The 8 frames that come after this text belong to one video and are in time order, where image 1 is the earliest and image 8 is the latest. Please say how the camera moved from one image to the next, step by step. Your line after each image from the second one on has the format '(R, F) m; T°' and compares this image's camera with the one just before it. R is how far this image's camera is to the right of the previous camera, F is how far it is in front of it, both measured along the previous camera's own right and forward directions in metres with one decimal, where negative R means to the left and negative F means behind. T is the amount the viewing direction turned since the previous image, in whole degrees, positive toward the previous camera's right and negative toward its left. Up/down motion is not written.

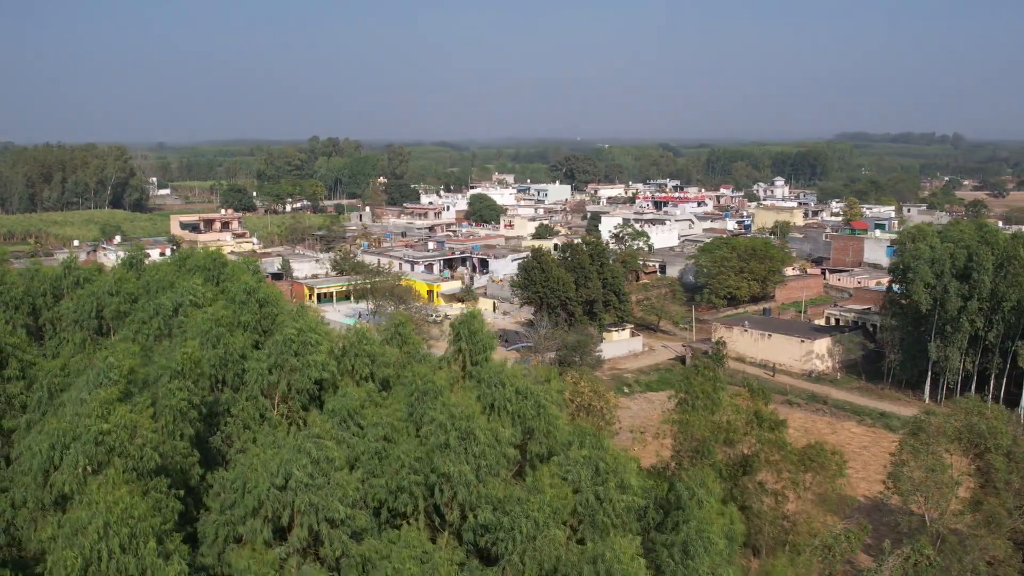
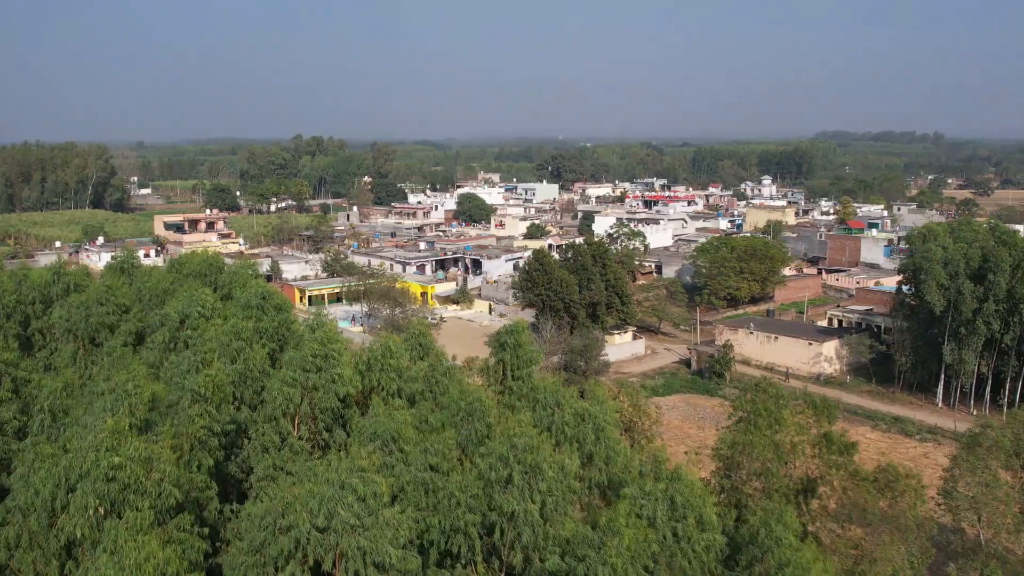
(-0.3, +0.5) m; +1°
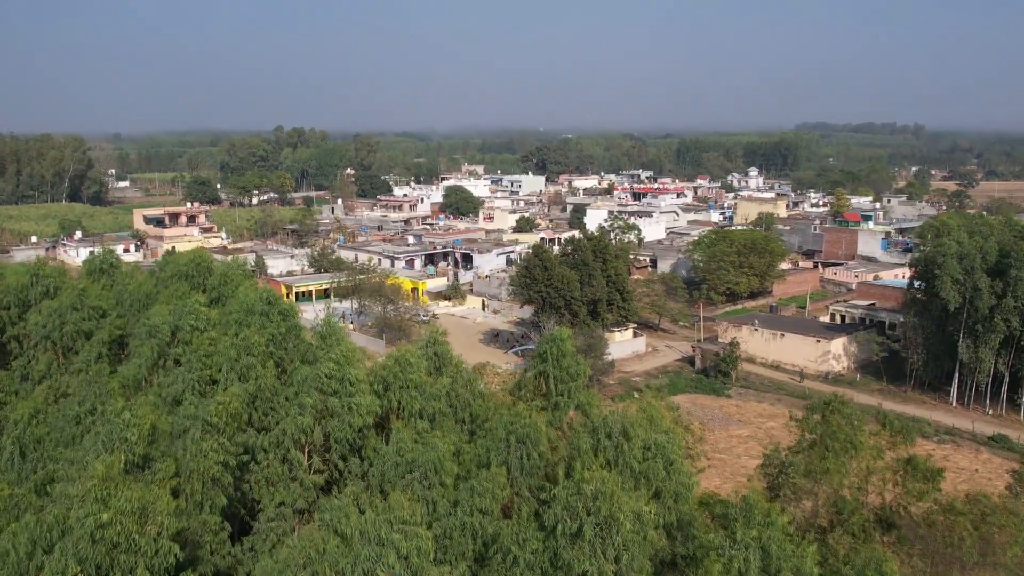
(-0.3, +0.6) m; +1°
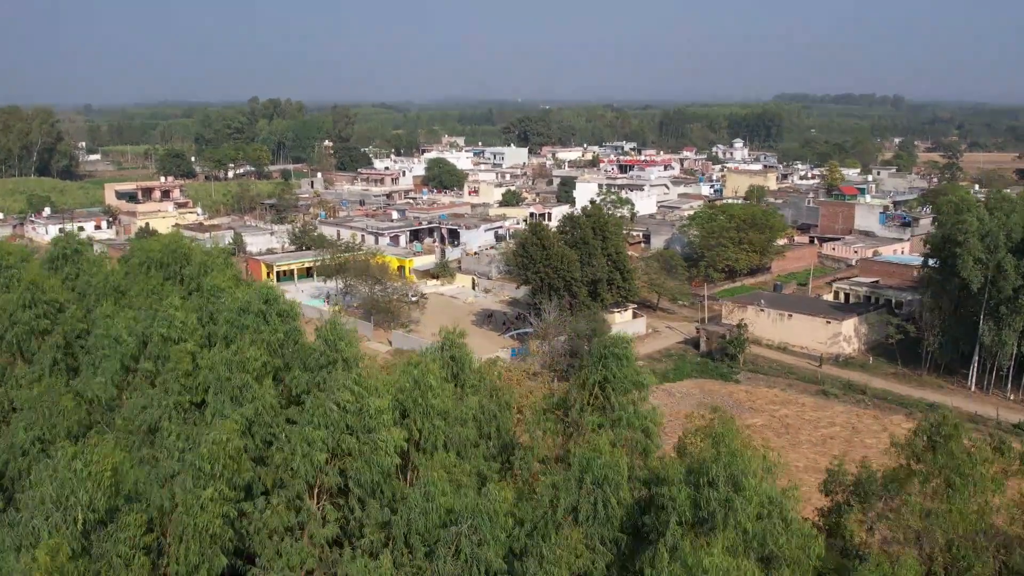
(-0.3, +0.8) m; +1°
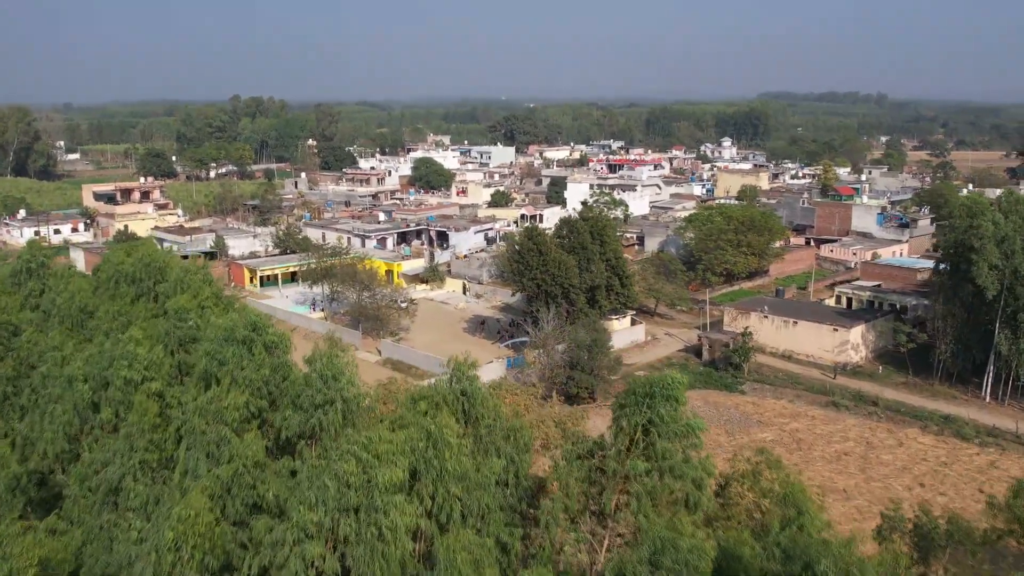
(-0.2, +0.6) m; +1°
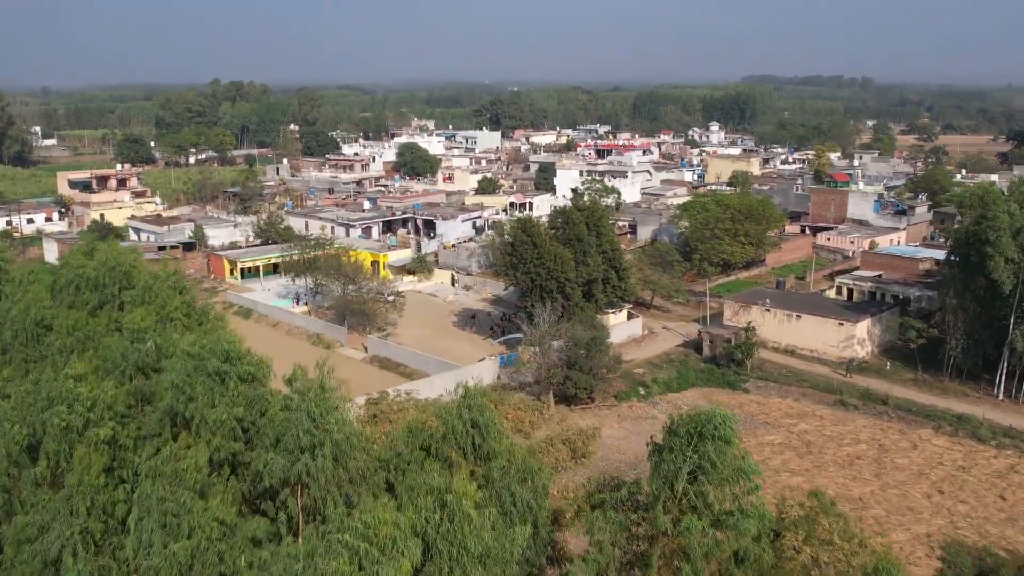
(-0.1, +0.6) m; +1°
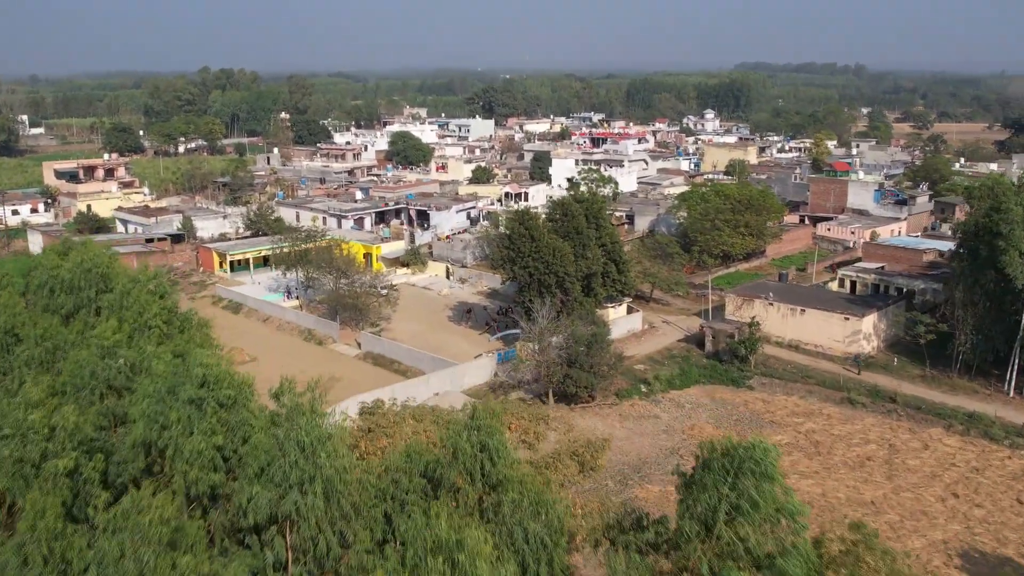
(-0.1, +0.4) m; 0°
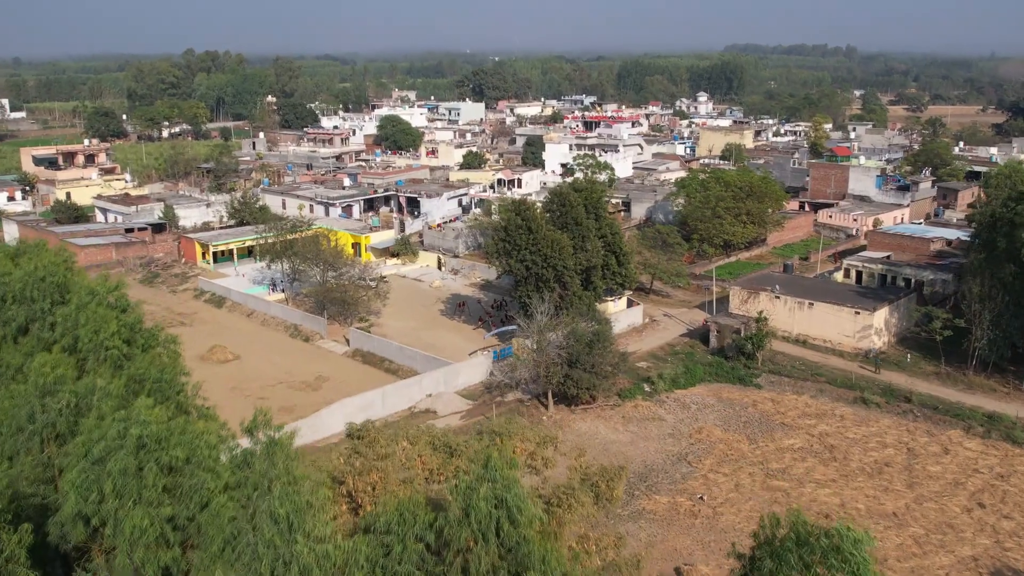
(-0.1, +0.6) m; +1°
